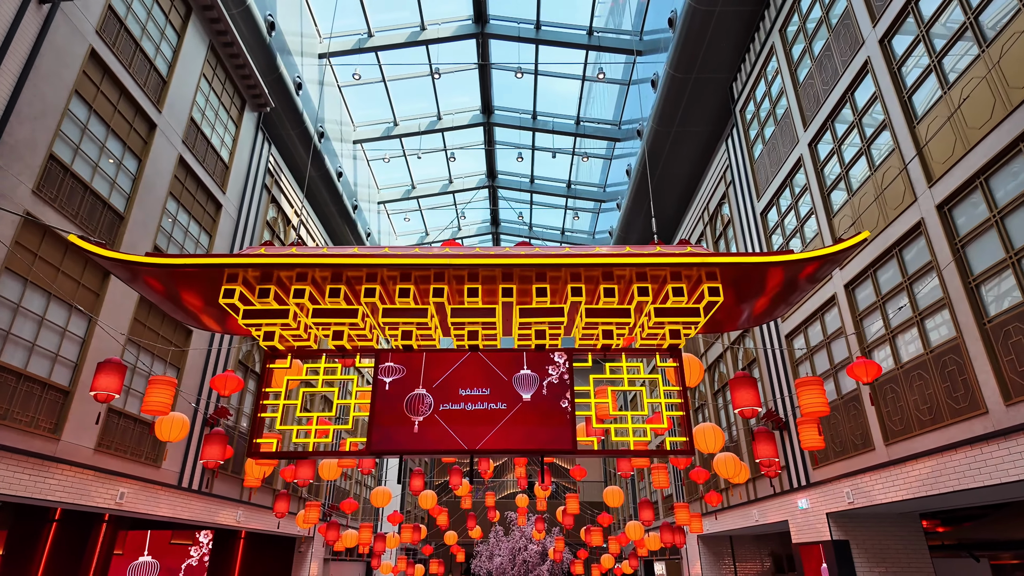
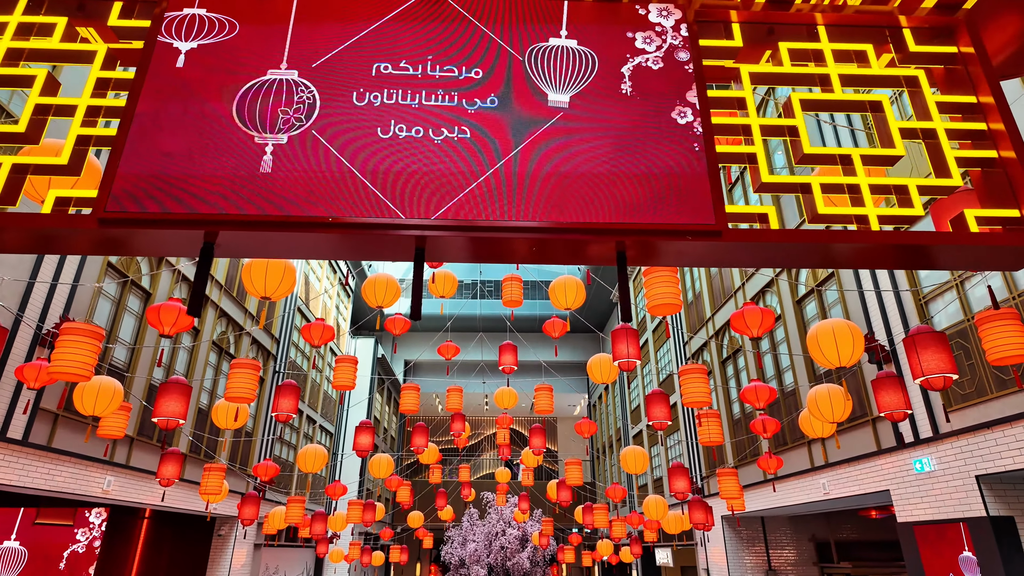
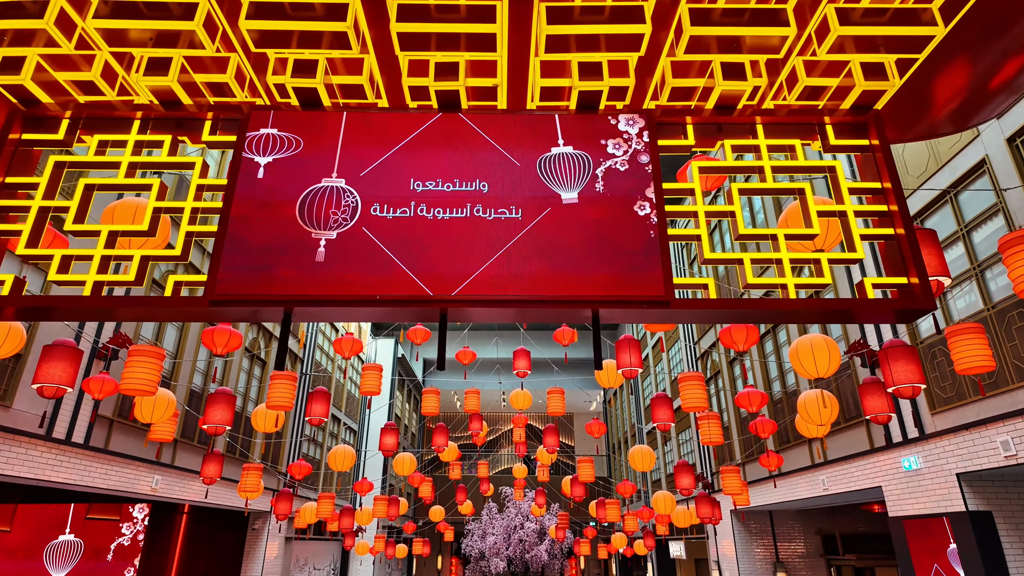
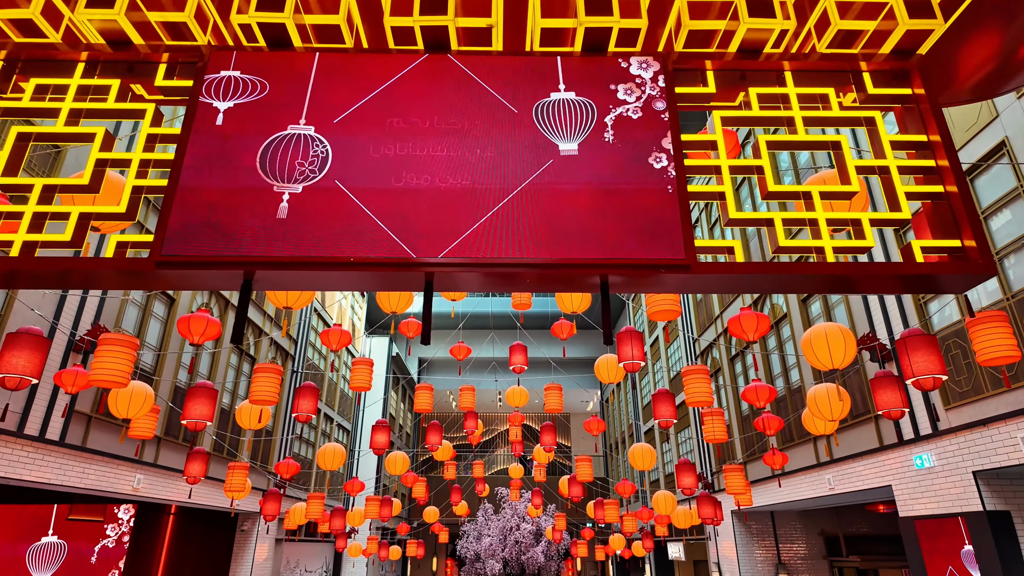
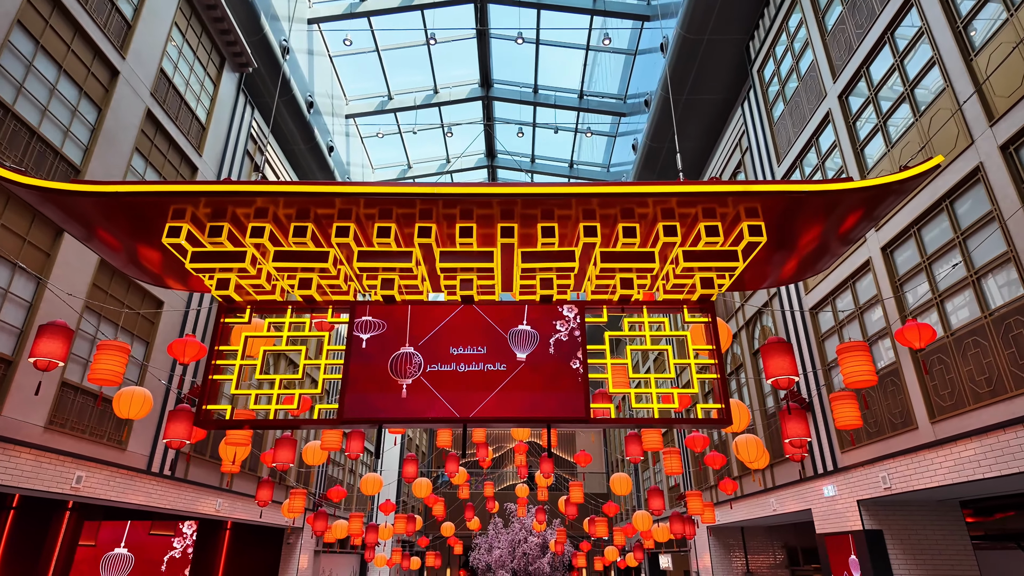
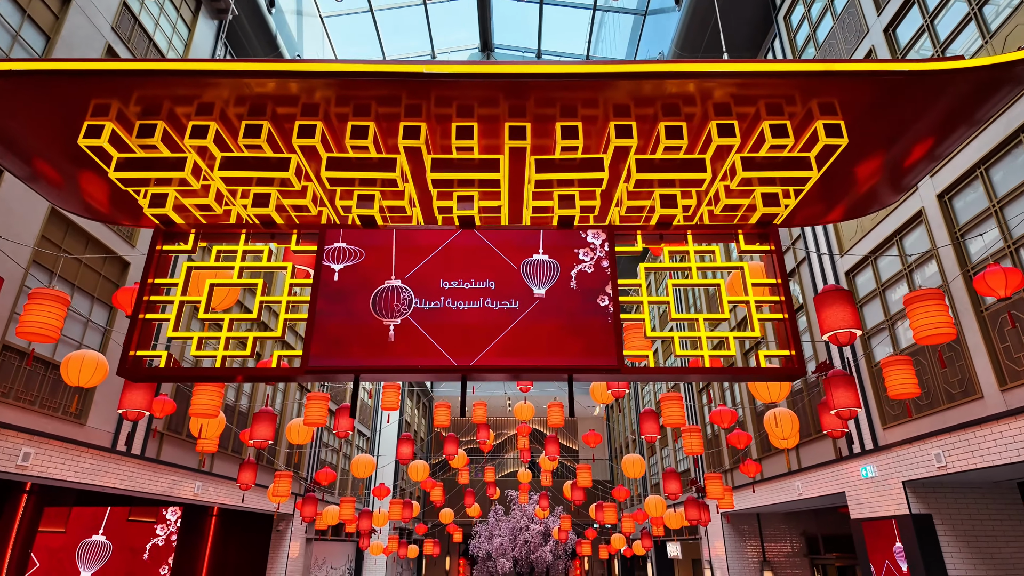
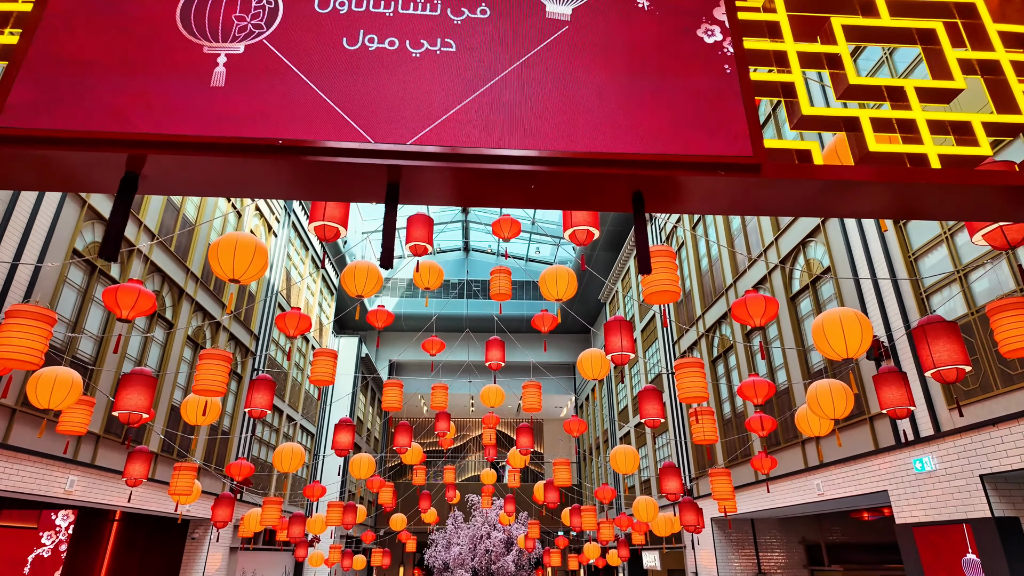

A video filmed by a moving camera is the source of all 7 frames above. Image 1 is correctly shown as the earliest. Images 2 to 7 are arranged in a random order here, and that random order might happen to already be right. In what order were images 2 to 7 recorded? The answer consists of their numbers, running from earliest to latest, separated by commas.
5, 6, 3, 4, 2, 7
